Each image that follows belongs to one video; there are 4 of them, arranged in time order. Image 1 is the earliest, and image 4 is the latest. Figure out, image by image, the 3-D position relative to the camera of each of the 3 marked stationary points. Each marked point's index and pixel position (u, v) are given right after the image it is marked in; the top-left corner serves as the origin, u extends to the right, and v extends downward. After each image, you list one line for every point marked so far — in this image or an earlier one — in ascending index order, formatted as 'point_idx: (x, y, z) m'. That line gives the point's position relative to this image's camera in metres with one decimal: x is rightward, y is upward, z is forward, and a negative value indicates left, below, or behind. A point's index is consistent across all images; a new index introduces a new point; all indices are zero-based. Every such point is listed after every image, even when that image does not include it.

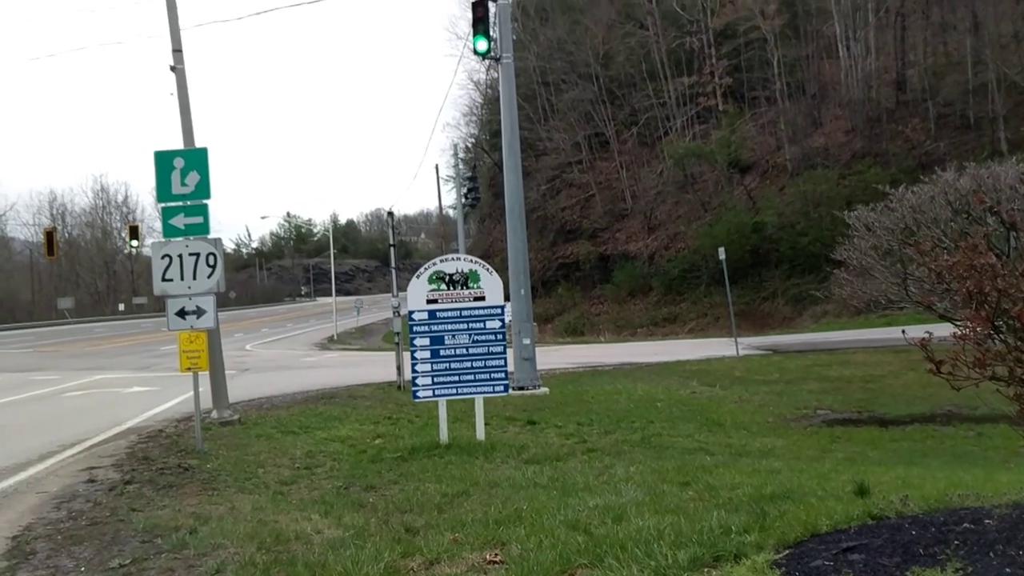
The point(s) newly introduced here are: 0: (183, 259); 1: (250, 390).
0: (-3.5, +0.3, +9.1) m
1: (-5.2, -2.1, +17.6) m
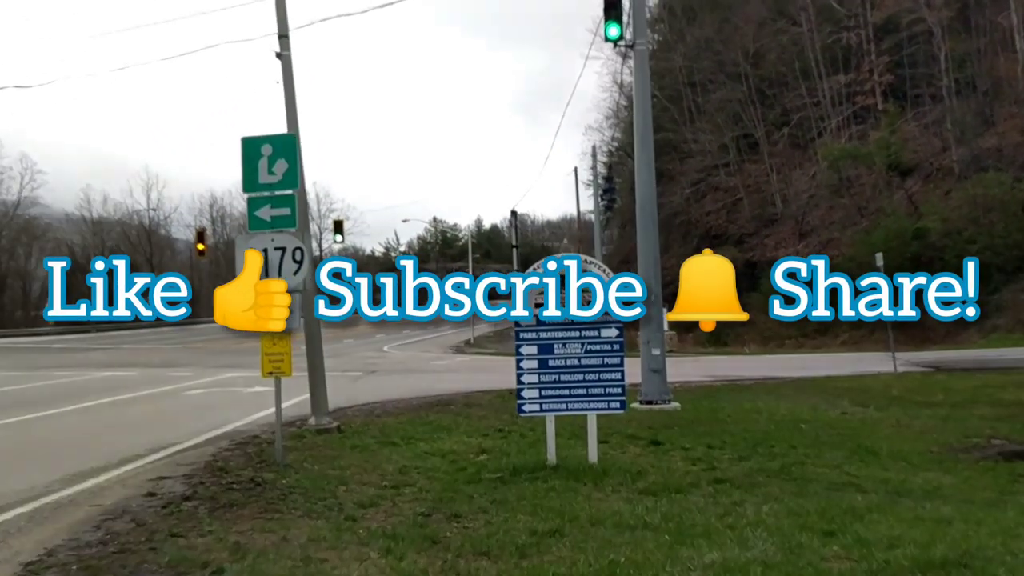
0: (-2.4, +0.3, +8.5) m
1: (-2.8, -2.1, +17.1) m
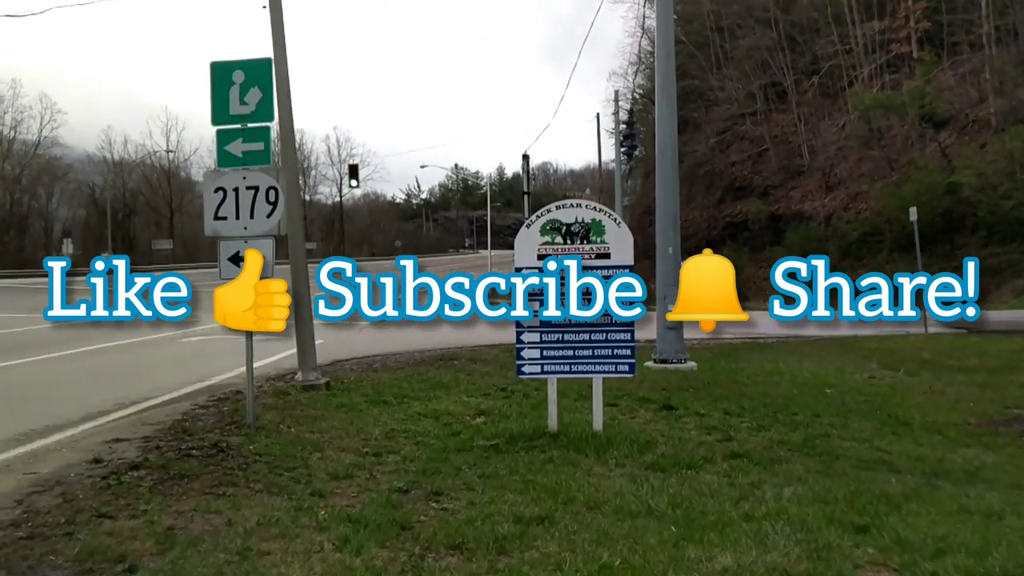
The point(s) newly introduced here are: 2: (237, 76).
0: (-2.4, +0.8, +7.7) m
1: (-2.6, -1.1, +16.4) m
2: (-2.6, +2.0, +8.1) m
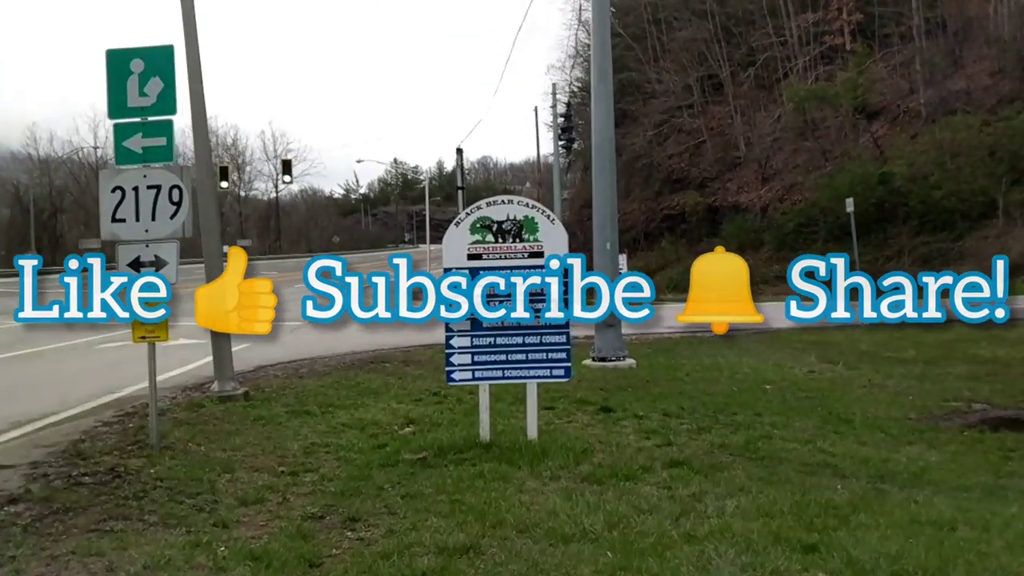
0: (-3.0, +0.8, +7.1) m
1: (-3.8, -1.1, +15.8) m
2: (-3.2, +1.9, +7.5) m
